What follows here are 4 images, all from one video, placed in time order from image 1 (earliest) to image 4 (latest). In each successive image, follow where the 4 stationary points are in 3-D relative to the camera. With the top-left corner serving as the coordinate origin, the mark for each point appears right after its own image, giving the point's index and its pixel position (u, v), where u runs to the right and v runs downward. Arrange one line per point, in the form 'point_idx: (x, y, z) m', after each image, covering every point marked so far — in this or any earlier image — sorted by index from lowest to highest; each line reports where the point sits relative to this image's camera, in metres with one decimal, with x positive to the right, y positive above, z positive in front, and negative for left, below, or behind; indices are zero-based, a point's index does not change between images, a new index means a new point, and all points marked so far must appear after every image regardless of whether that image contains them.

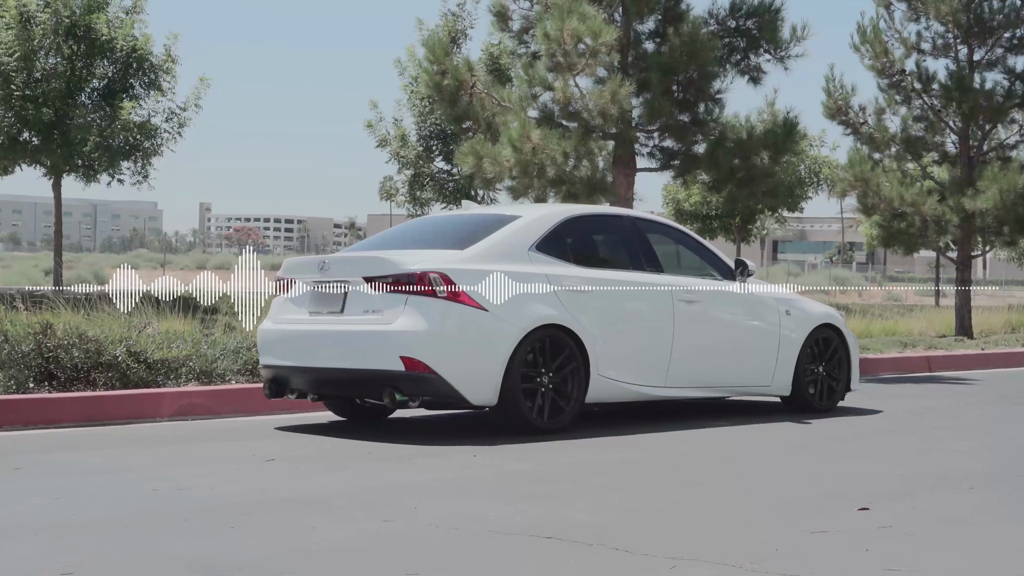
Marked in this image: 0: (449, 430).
0: (-0.4, -0.8, +8.4) m
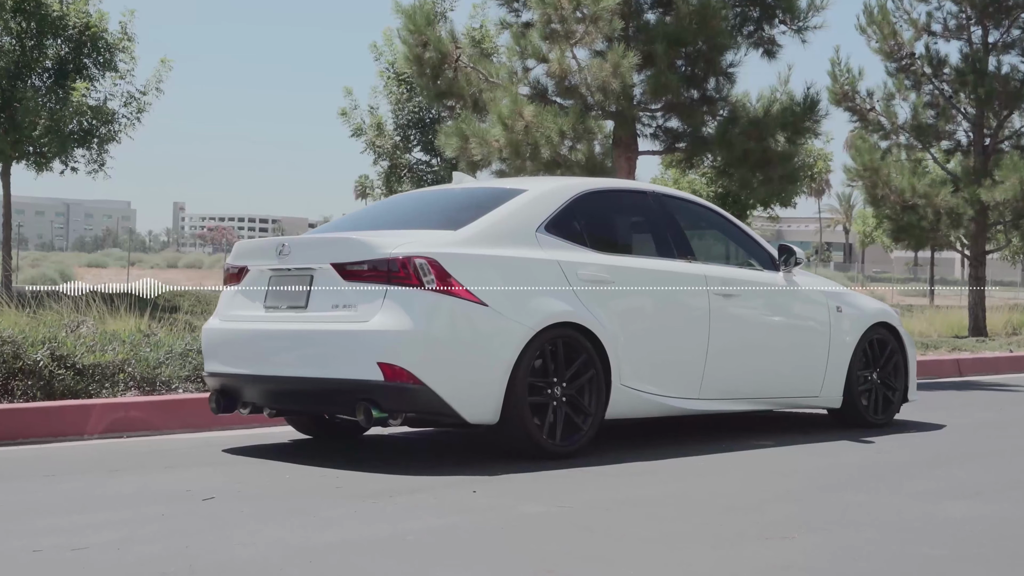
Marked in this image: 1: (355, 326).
0: (-0.3, -0.8, +6.8) m
1: (-0.7, -0.2, +6.2) m
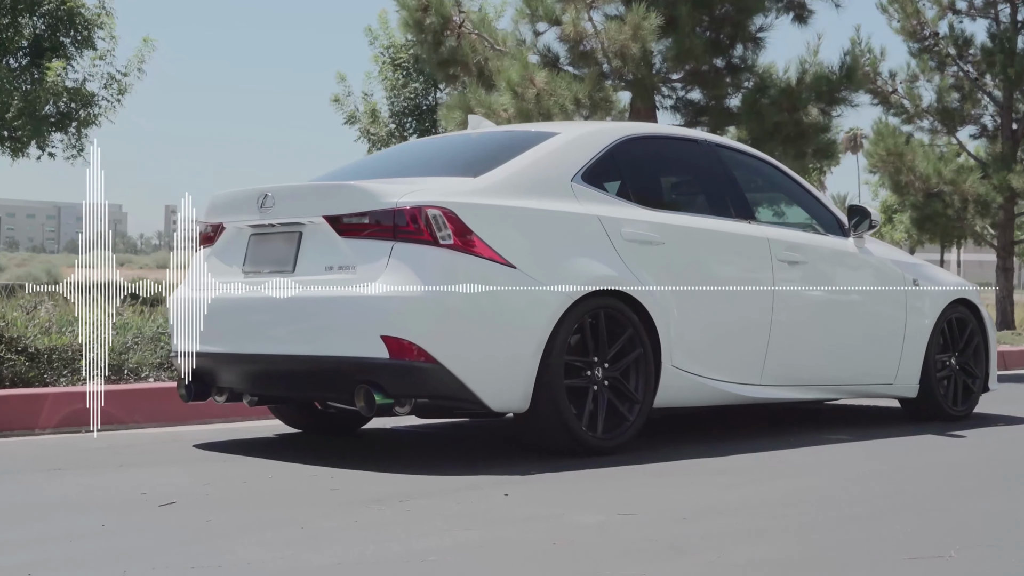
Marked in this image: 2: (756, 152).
0: (-0.2, -0.6, +5.6) m
1: (-0.6, 0.0, +5.1) m
2: (+1.1, +0.6, +6.7) m
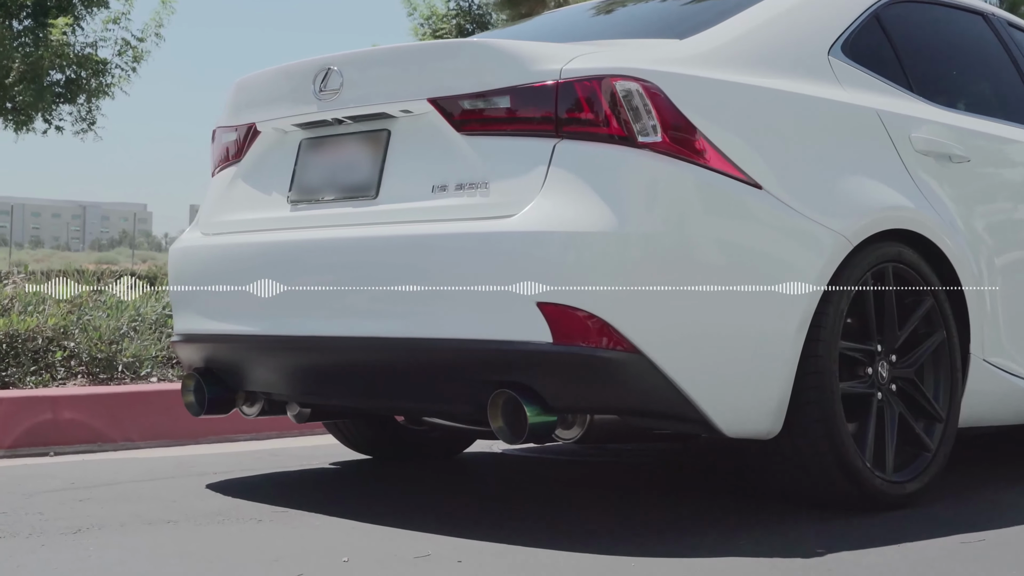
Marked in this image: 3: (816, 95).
0: (+0.3, -0.5, +3.4) m
1: (0.0, +0.1, +2.9) m
2: (+1.7, +0.8, +4.5) m
3: (+0.7, +0.4, +3.3) m
